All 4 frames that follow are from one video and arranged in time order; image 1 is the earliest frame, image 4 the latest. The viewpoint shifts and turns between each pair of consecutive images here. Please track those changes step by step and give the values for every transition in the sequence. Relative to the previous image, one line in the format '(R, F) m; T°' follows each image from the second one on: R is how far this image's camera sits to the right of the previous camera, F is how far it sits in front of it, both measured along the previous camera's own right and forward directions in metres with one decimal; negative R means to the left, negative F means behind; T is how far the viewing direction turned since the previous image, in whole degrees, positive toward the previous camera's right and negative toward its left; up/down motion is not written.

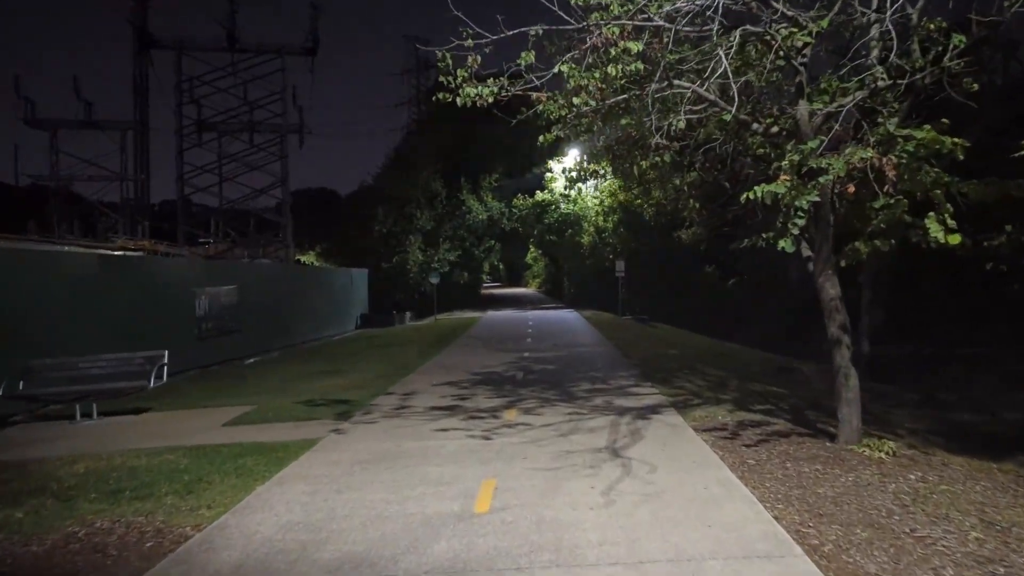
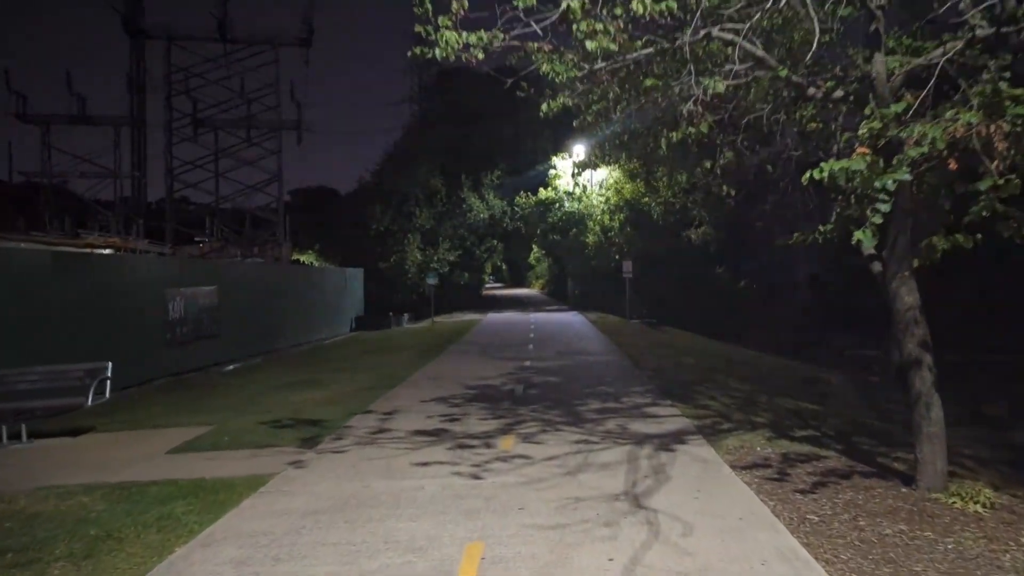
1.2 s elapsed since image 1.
(+0.1, +1.8) m; 0°
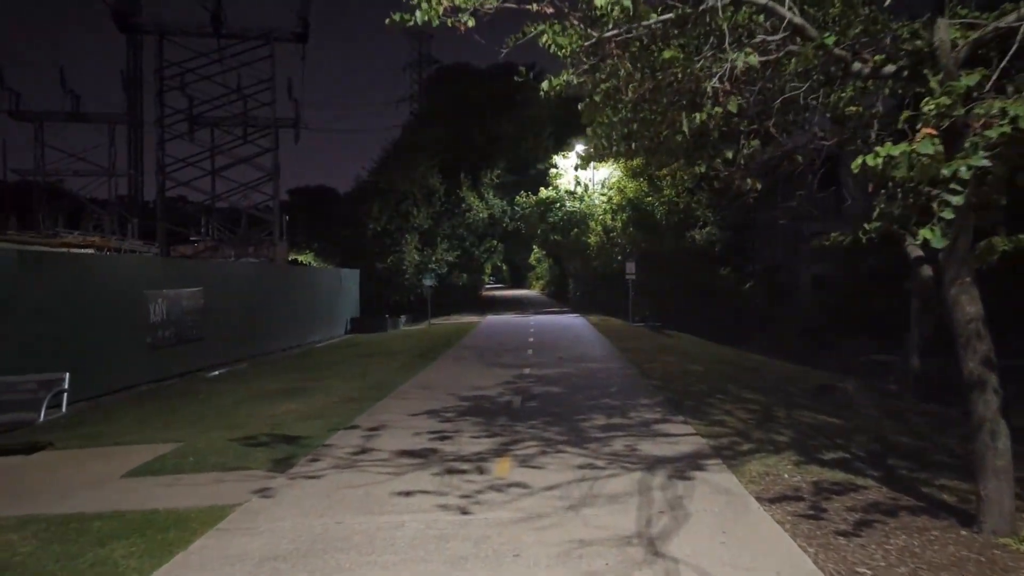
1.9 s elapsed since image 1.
(0.0, +1.0) m; 0°
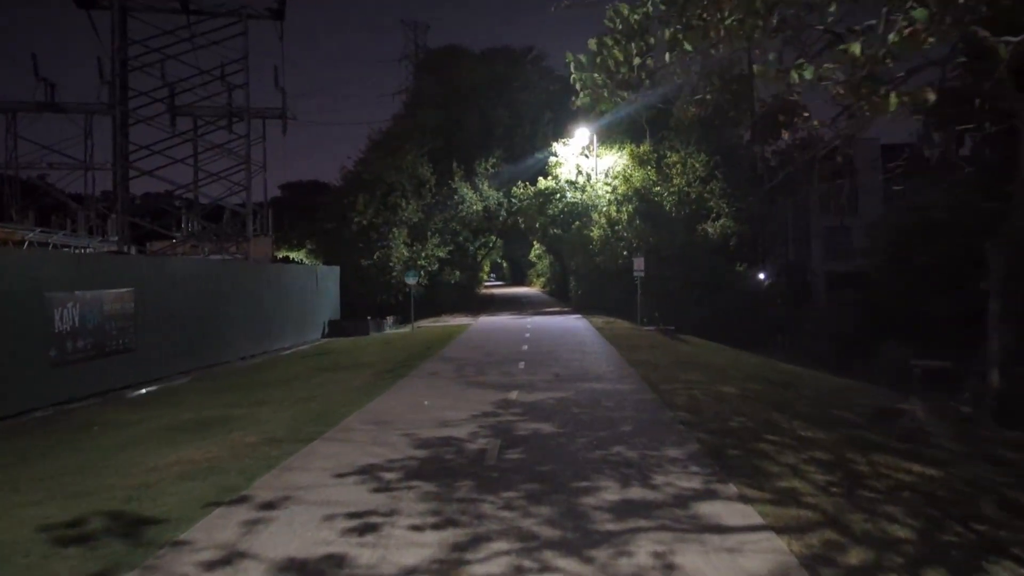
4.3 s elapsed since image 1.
(+0.3, +3.7) m; 0°
